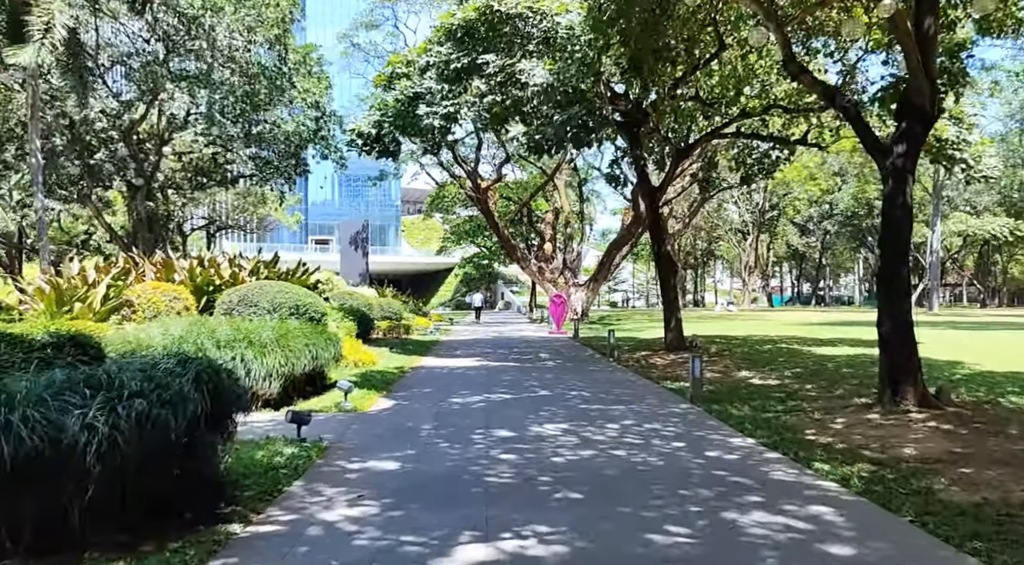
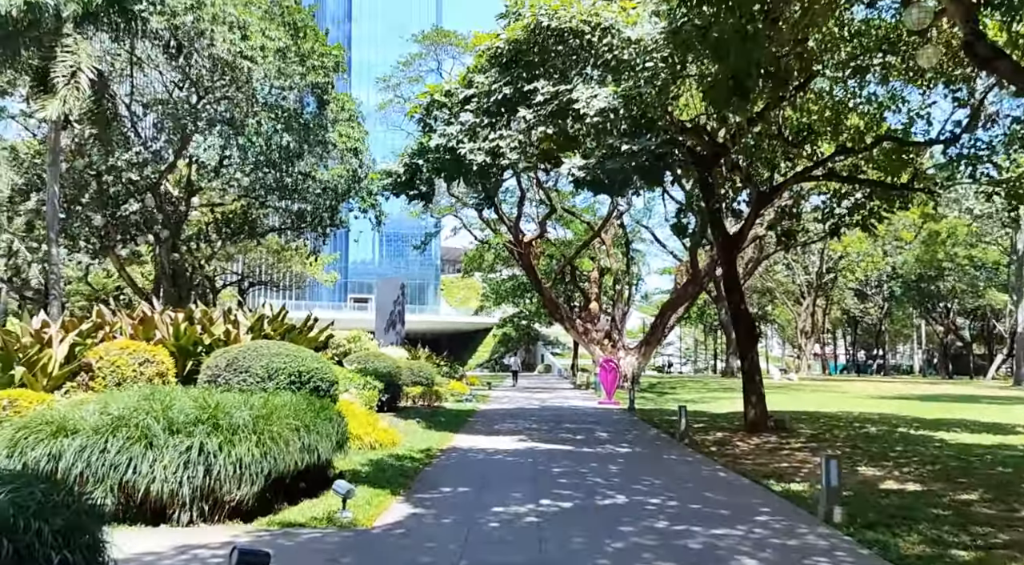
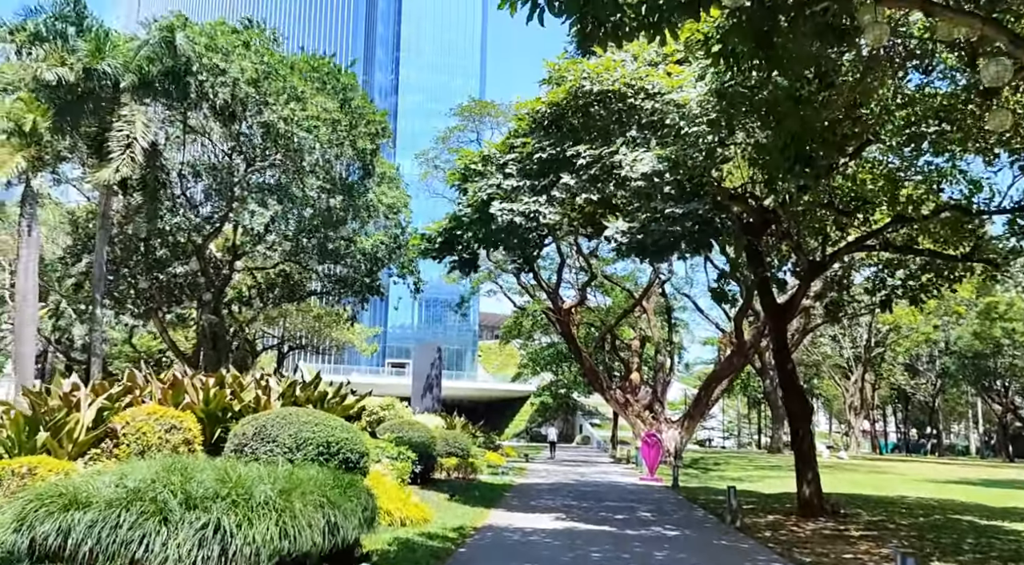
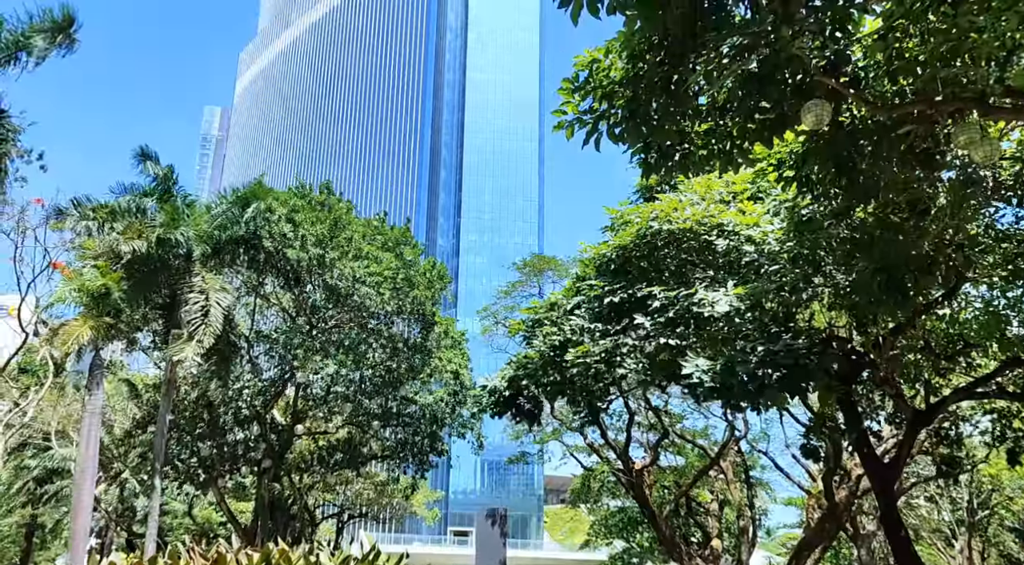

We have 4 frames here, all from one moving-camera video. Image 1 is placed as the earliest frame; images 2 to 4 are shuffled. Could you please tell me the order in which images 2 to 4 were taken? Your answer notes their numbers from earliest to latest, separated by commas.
2, 3, 4
